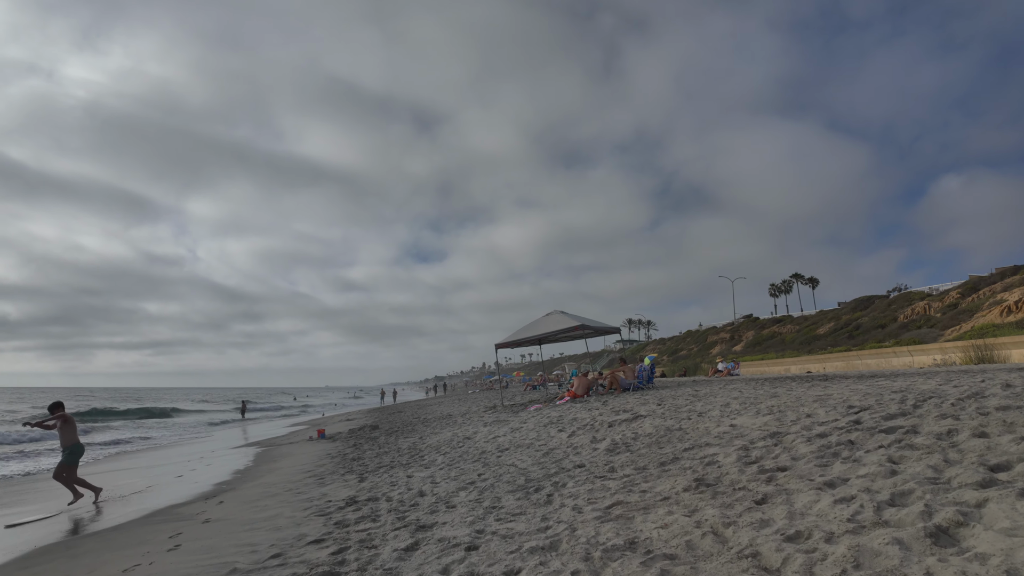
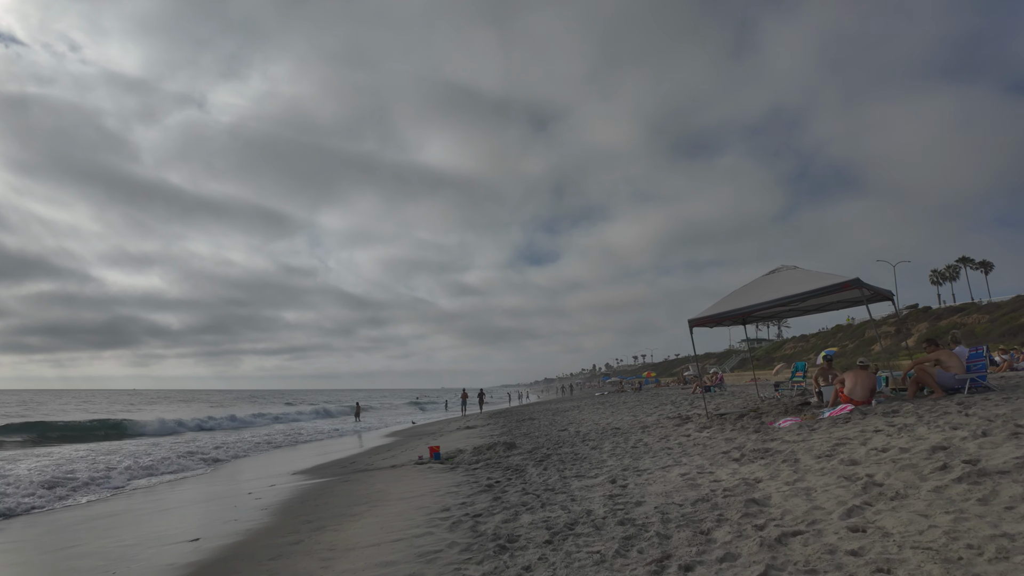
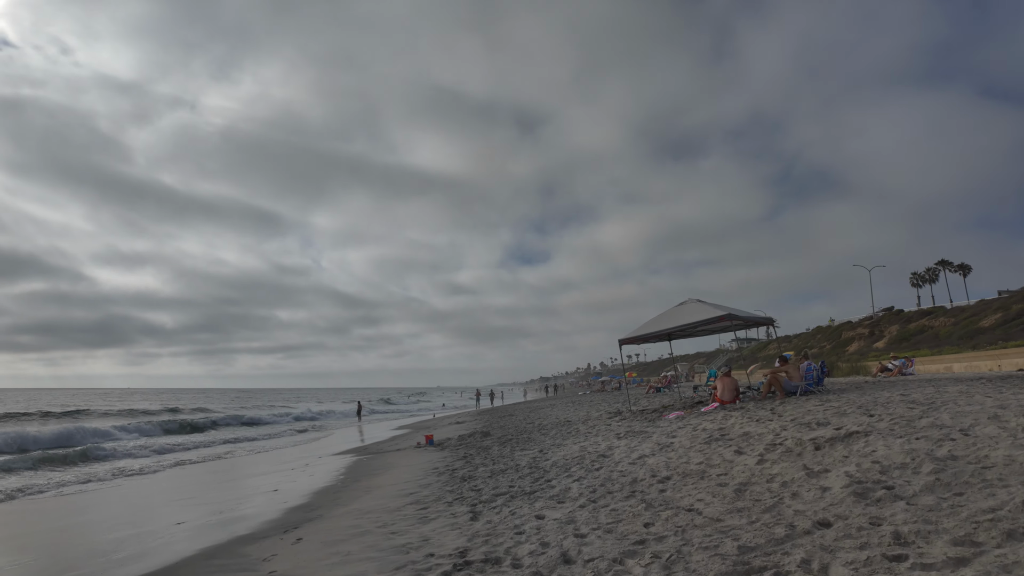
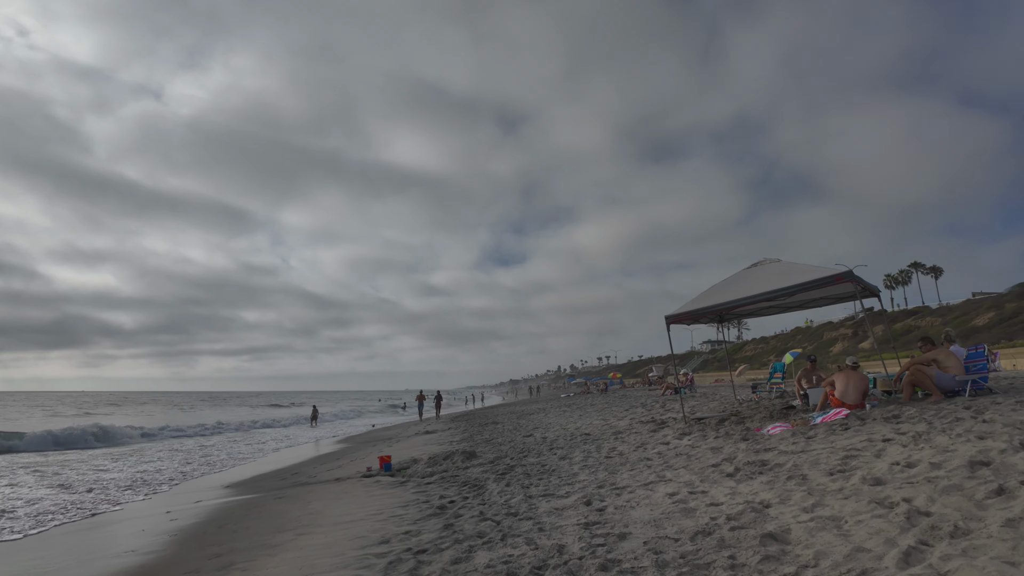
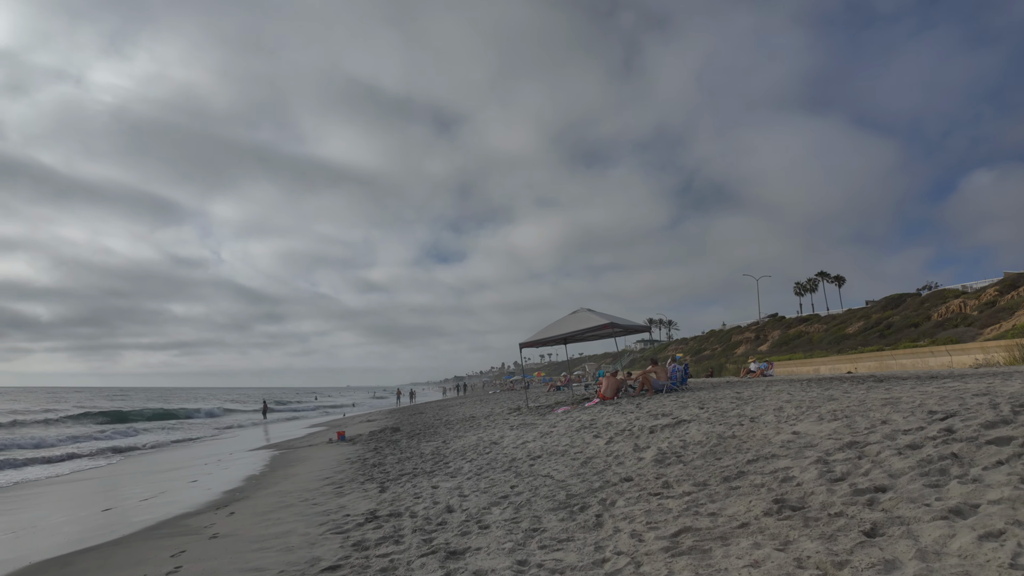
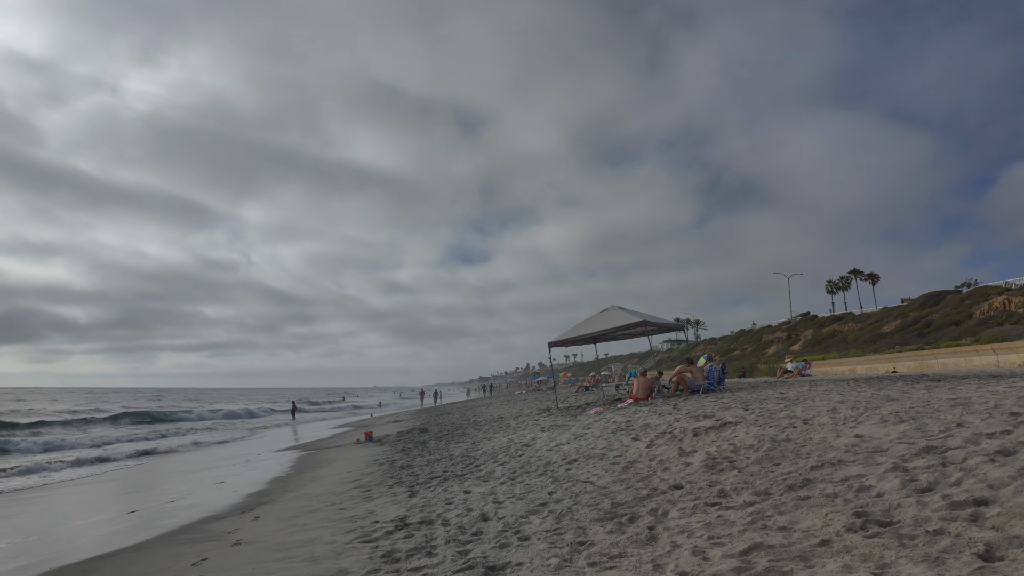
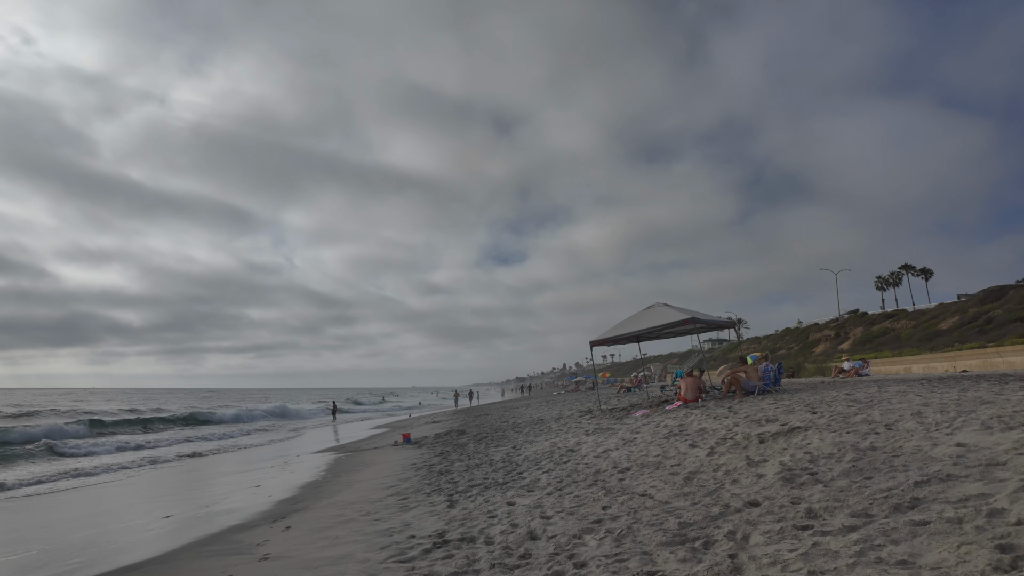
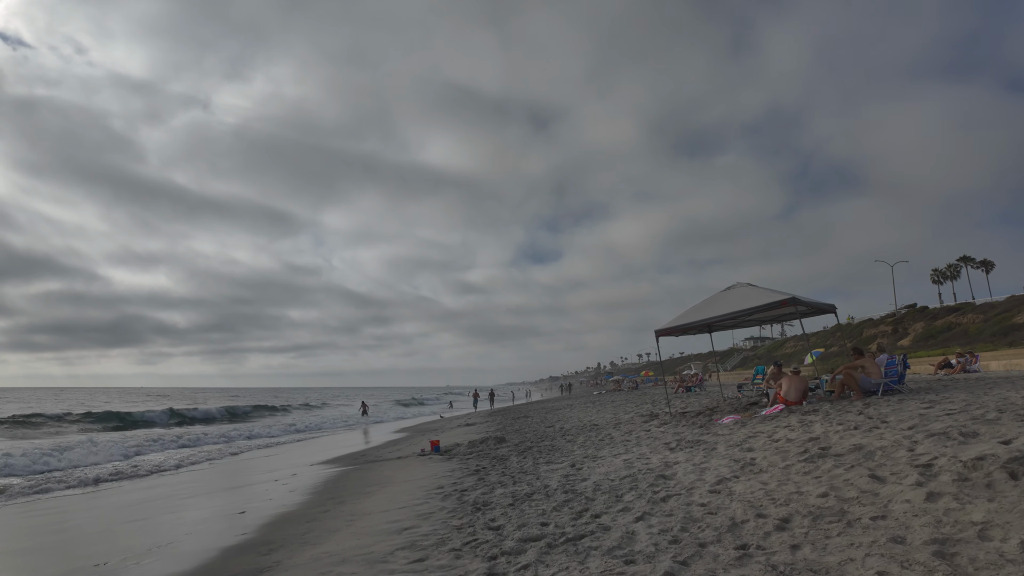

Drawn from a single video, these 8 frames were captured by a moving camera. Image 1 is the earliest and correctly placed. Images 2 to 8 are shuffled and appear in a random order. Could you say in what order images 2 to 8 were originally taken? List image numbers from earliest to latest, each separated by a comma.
5, 6, 7, 3, 8, 2, 4
